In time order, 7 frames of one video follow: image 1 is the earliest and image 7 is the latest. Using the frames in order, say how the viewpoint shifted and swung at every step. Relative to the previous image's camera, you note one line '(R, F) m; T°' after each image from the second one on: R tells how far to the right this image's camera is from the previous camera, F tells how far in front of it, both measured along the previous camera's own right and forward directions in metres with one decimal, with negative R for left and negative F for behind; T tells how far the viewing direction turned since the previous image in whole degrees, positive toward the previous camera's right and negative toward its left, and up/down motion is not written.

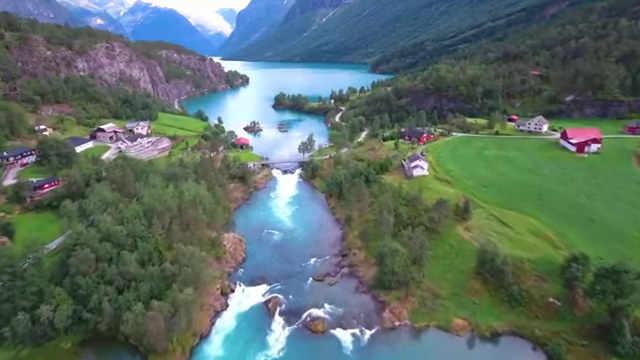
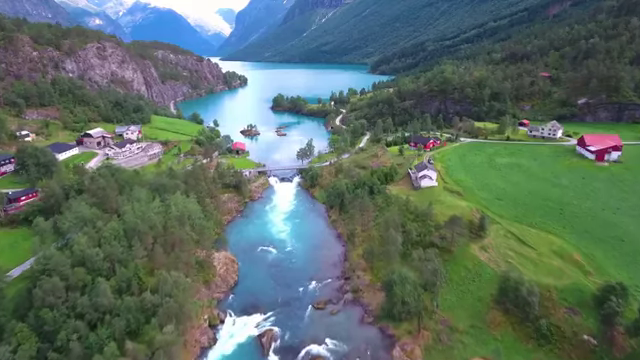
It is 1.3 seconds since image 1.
(-0.1, +4.9) m; 0°
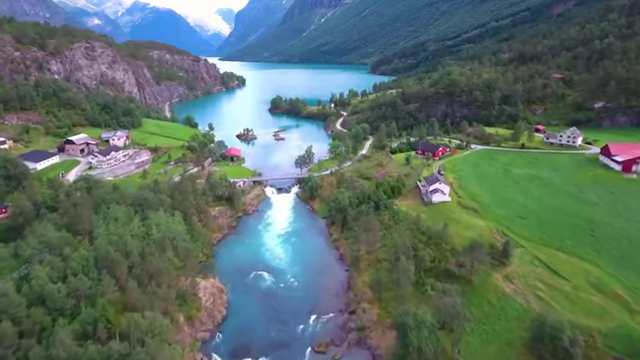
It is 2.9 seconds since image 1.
(-0.1, +5.8) m; 0°
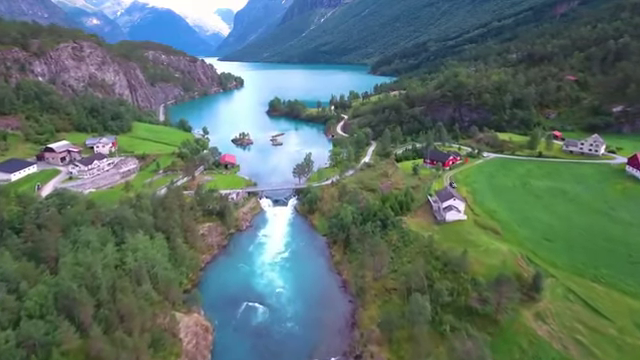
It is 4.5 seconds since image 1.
(-0.1, +5.7) m; 0°
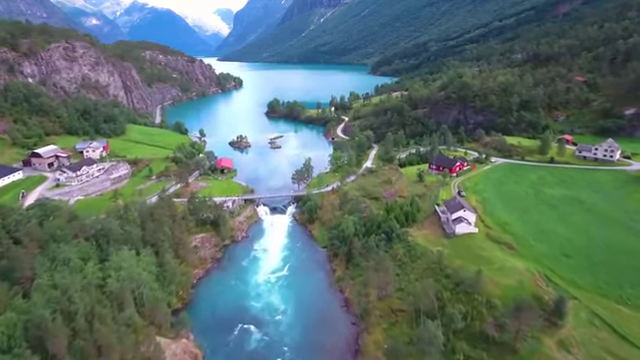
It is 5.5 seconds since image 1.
(0.0, +3.3) m; 0°
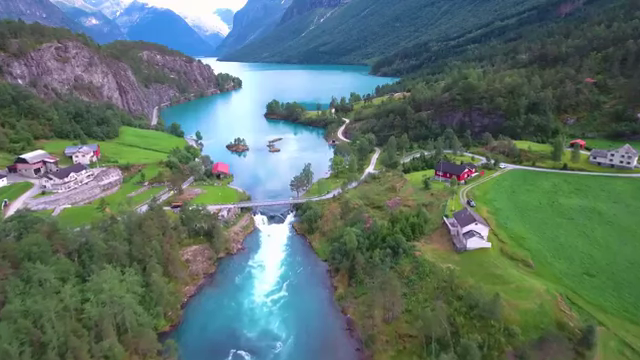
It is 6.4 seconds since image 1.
(-0.1, +3.3) m; 0°
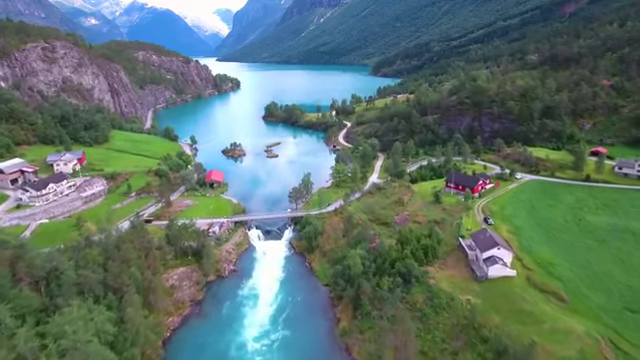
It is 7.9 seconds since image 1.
(-0.1, +5.0) m; 0°
